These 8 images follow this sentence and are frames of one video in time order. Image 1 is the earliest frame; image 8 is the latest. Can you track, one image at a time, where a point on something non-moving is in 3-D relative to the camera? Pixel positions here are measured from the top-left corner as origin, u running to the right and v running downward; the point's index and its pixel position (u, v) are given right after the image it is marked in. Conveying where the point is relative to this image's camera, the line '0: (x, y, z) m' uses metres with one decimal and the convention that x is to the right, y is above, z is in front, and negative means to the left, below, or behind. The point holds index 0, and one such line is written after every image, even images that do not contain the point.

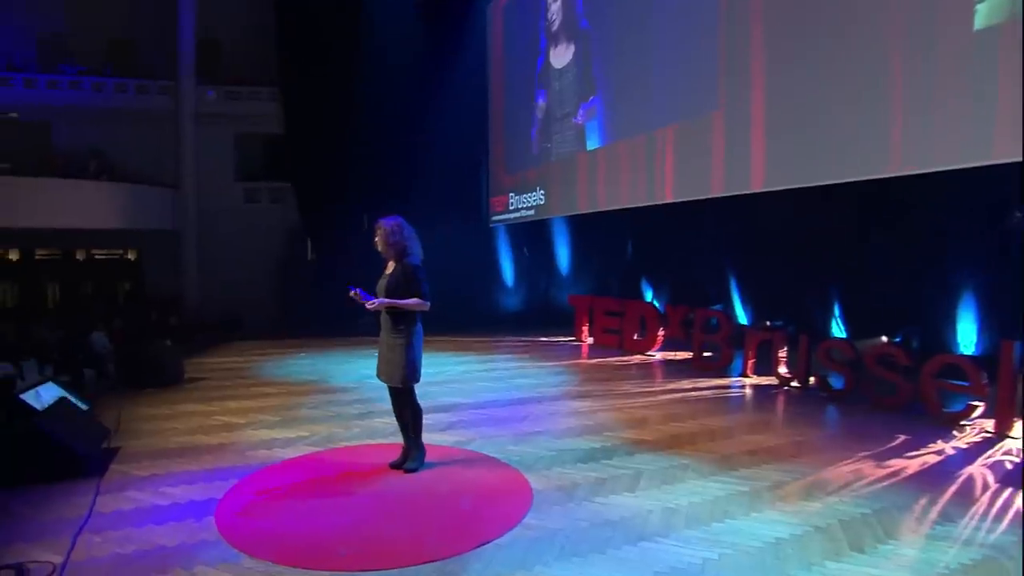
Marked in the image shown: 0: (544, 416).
0: (+0.3, -1.1, +6.7) m
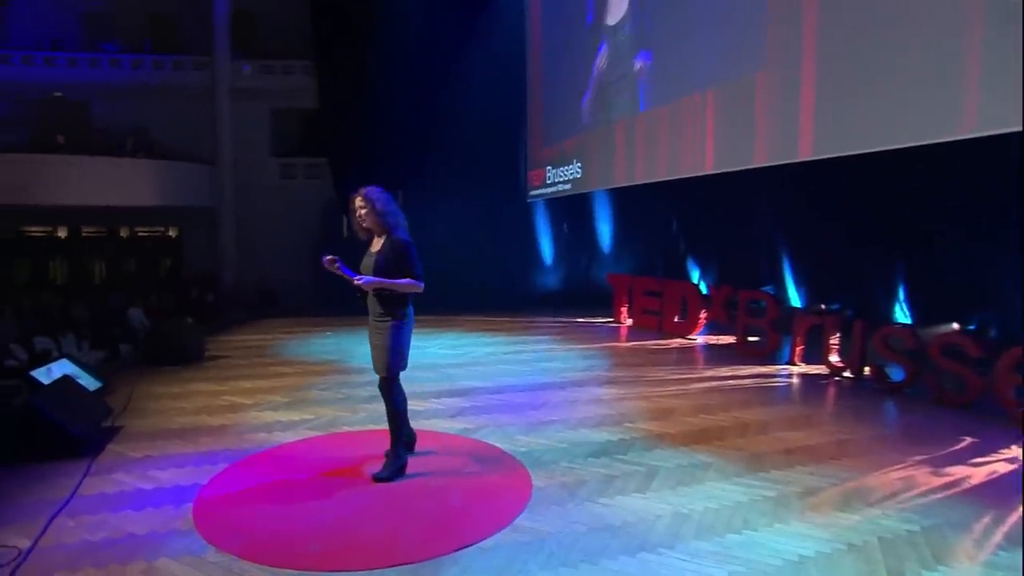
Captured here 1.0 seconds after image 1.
0: (+0.4, -1.0, +6.2) m
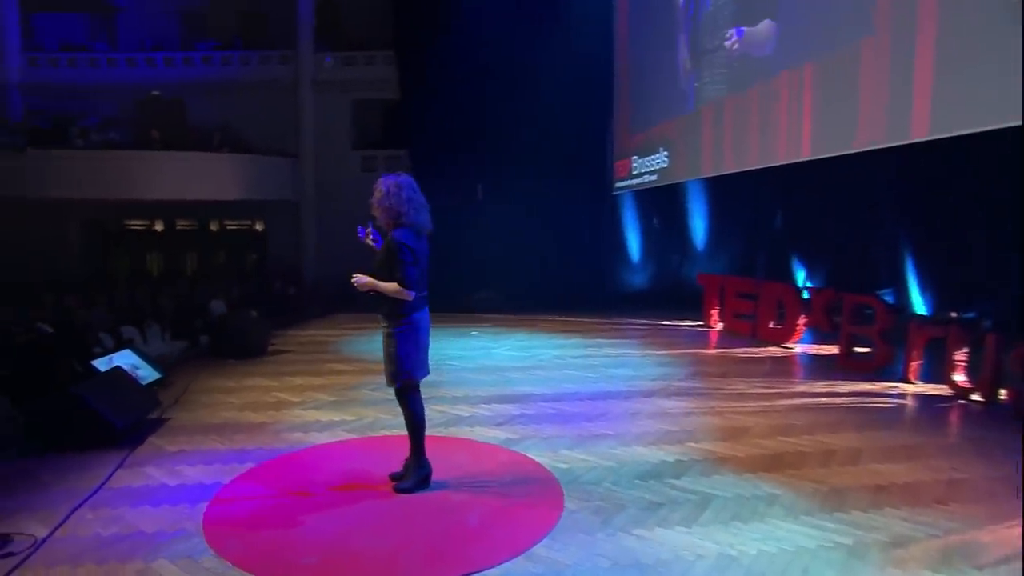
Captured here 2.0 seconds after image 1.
0: (+0.8, -1.0, +5.6) m
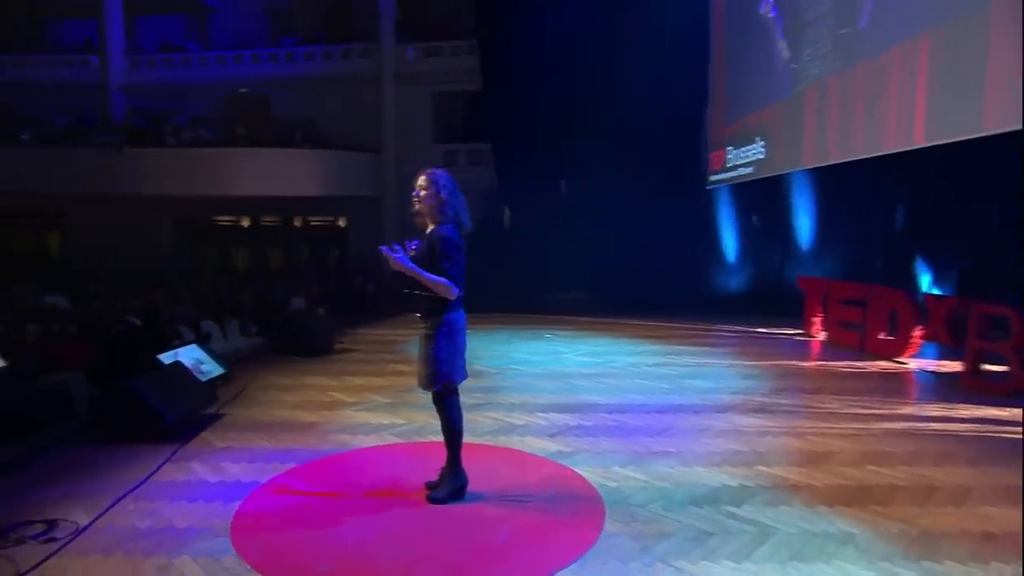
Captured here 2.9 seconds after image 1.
0: (+1.2, -1.0, +5.0) m
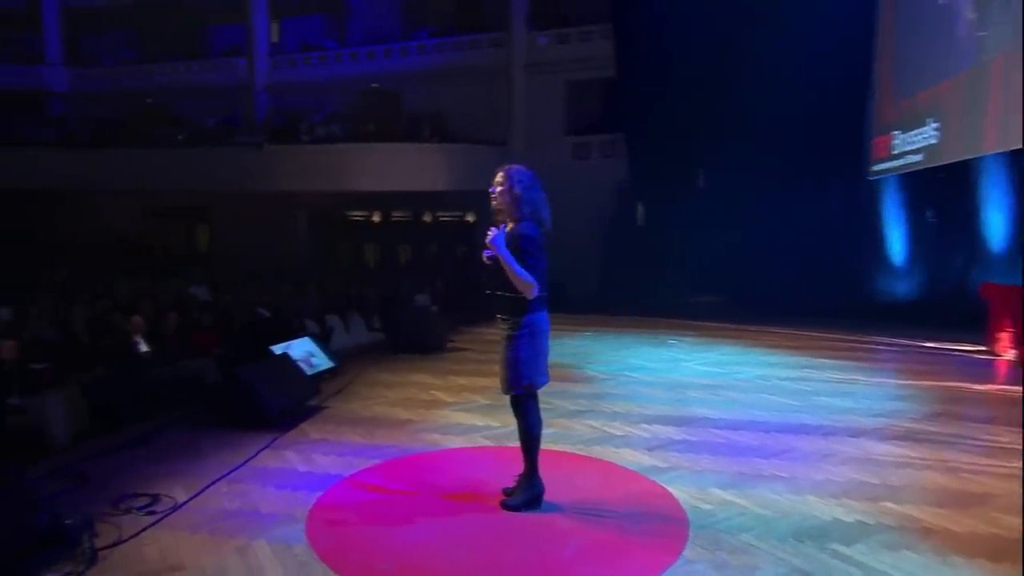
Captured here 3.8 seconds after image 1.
0: (+1.7, -1.0, +4.3) m
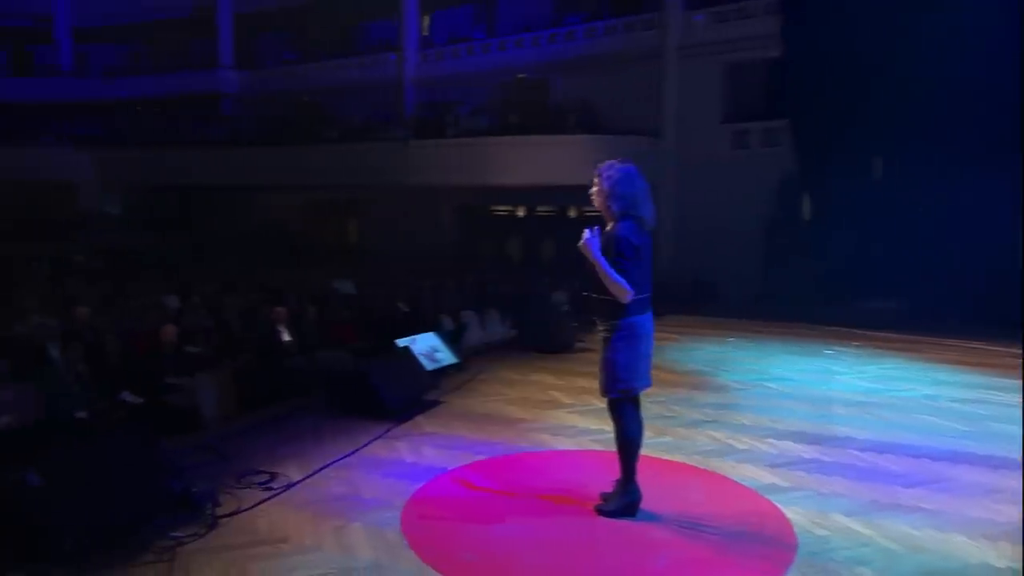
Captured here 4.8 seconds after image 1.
0: (+2.3, -1.0, +3.6) m
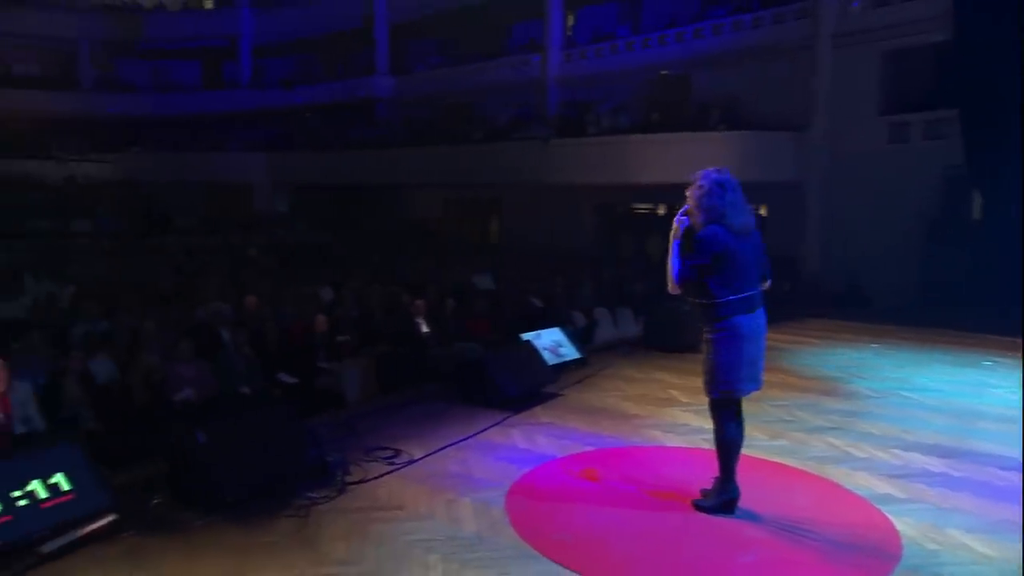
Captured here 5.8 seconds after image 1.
0: (+2.9, -1.0, +3.3) m
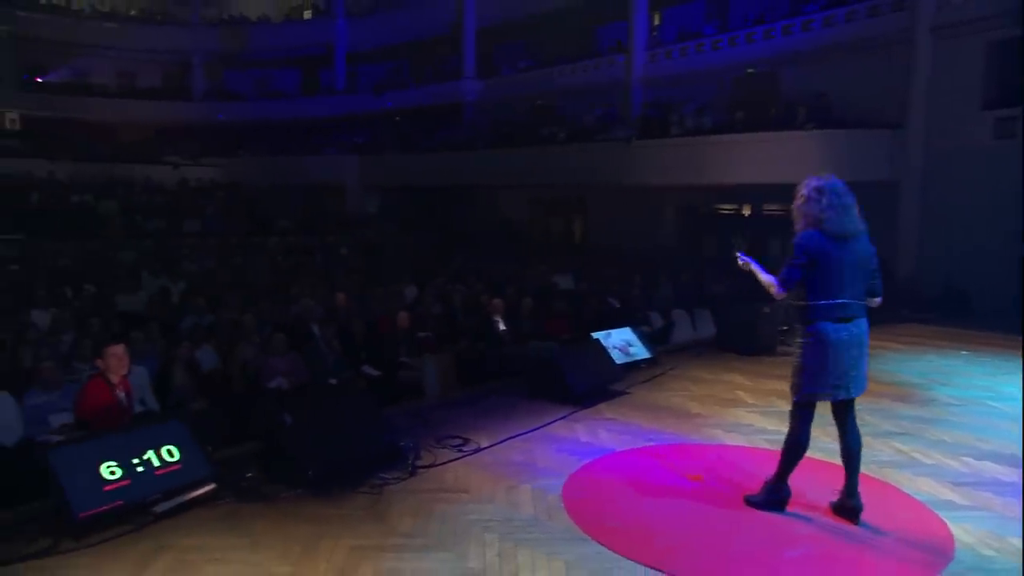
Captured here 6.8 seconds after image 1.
0: (+3.1, -1.1, +3.0) m
